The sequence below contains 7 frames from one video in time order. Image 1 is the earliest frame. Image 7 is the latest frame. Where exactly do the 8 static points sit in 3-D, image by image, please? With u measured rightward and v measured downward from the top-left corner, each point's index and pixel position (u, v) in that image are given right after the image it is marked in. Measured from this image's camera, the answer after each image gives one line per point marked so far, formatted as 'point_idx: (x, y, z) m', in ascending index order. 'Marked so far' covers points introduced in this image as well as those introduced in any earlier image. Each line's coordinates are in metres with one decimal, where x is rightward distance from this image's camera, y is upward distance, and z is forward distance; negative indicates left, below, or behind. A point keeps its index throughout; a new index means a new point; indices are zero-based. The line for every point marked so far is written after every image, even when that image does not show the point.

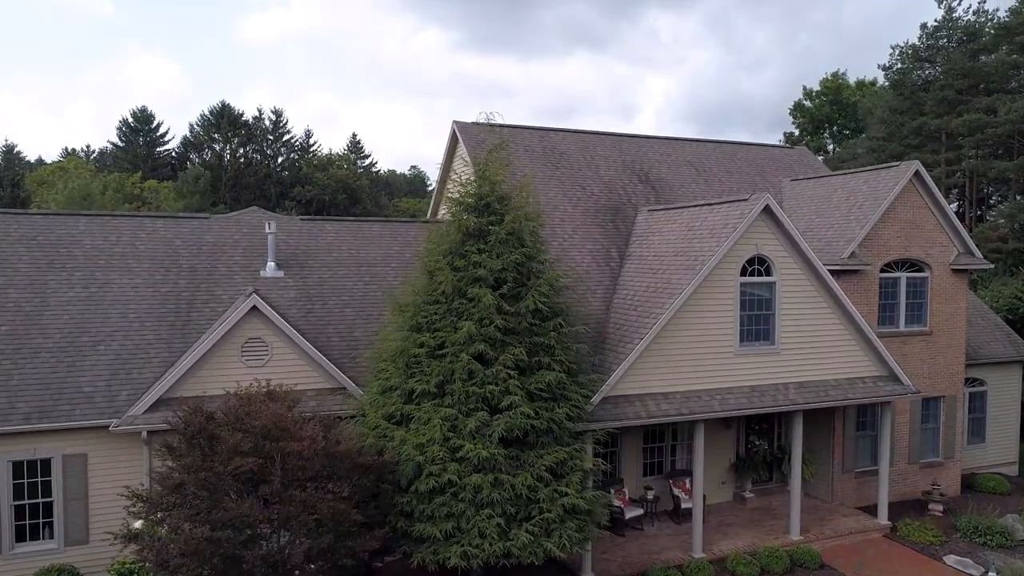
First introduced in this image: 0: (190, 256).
0: (-5.6, +0.6, +16.7) m
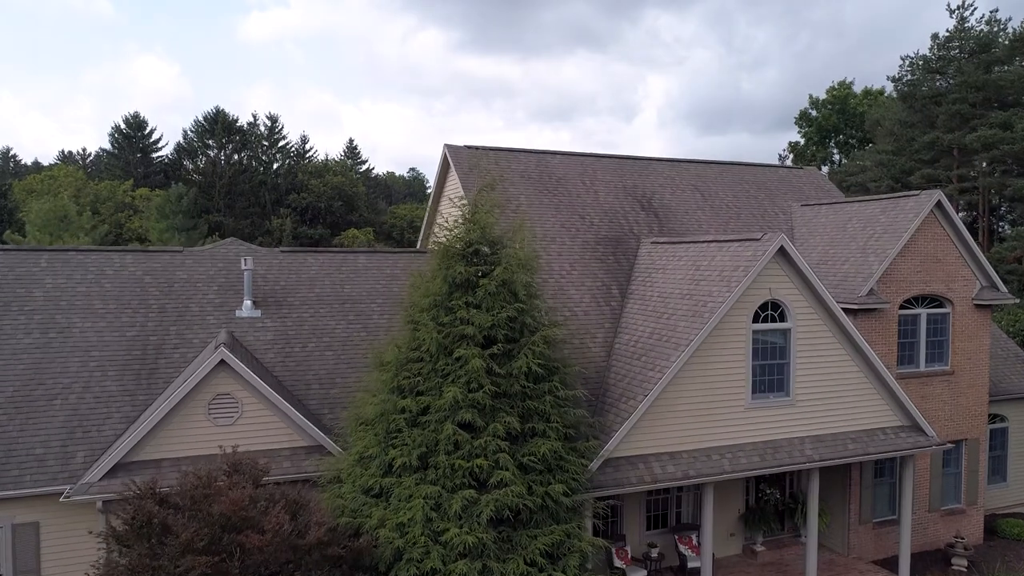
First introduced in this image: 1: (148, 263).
0: (-5.8, -0.1, +15.5) m
1: (-6.2, +0.4, +16.2) m
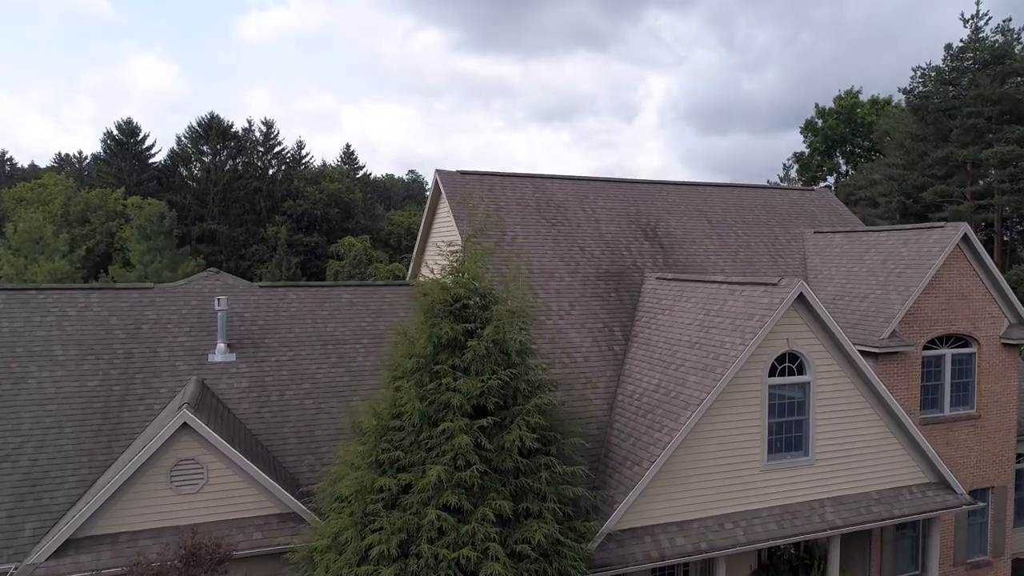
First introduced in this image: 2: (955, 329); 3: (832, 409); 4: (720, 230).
0: (-5.8, -0.8, +14.4) m
1: (-6.3, -0.2, +15.1) m
2: (+7.4, -0.7, +15.8) m
3: (+4.2, -1.6, +12.6) m
4: (+4.1, +1.2, +19.0) m
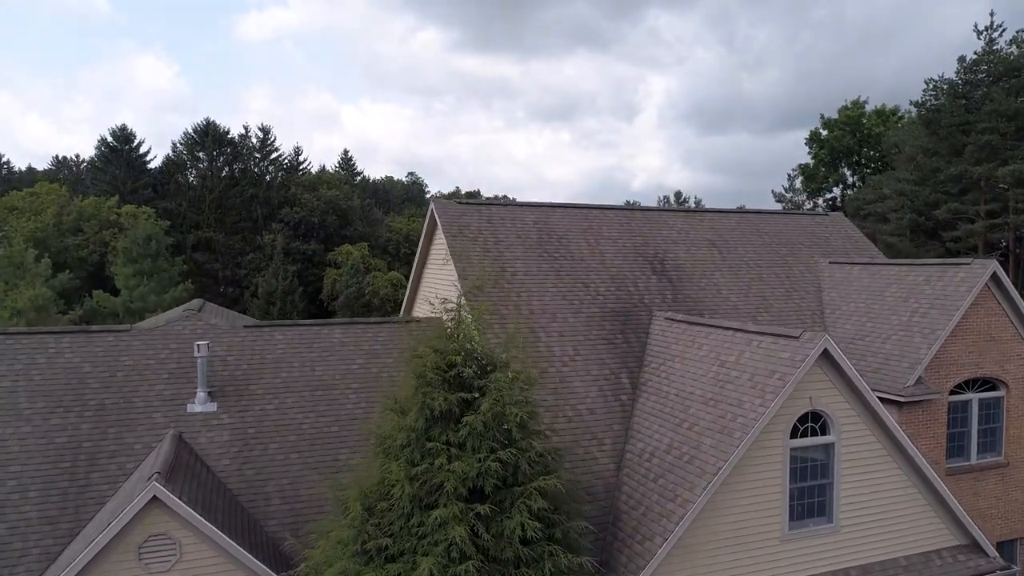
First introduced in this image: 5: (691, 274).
0: (-5.8, -1.4, +13.4) m
1: (-6.3, -0.9, +14.1) m
2: (+7.4, -1.3, +14.9) m
3: (+4.2, -2.2, +11.7) m
4: (+4.1, +0.5, +18.0) m
5: (+3.2, +0.3, +17.1) m
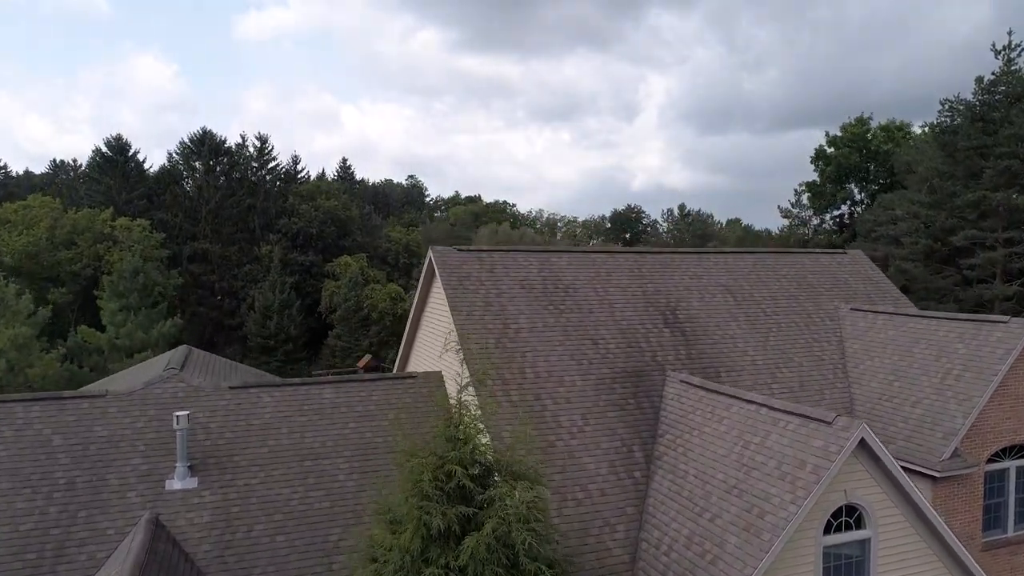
0: (-5.8, -2.3, +12.4) m
1: (-6.2, -1.8, +13.1) m
2: (+7.4, -2.2, +13.9) m
3: (+4.3, -3.1, +10.7) m
4: (+4.2, -0.4, +17.0) m
5: (+3.3, -0.6, +16.1) m
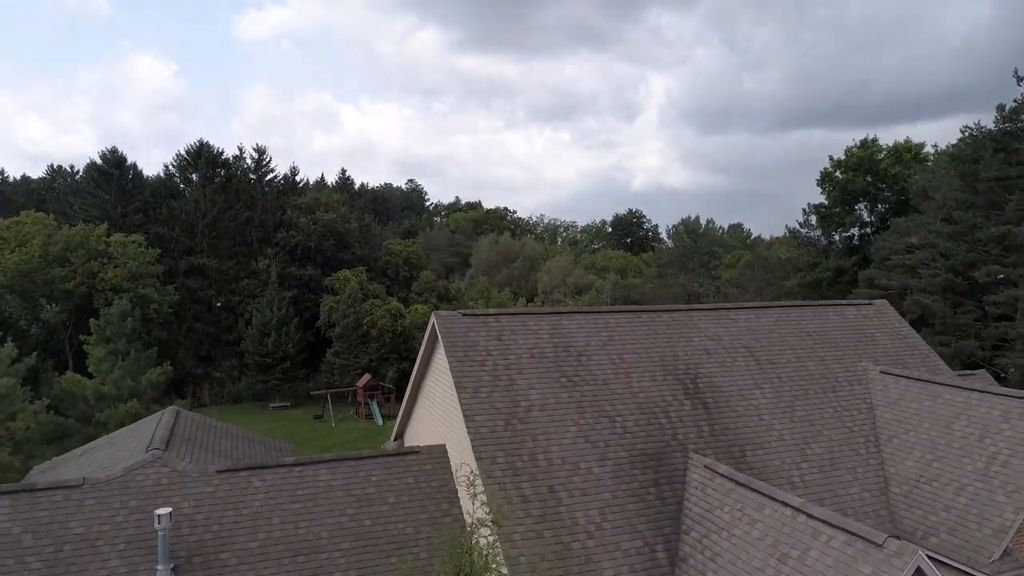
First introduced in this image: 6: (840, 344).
0: (-5.6, -3.4, +11.4) m
1: (-6.1, -2.8, +12.0) m
2: (+7.6, -3.3, +12.8) m
3: (+4.4, -4.2, +9.6) m
4: (+4.3, -1.4, +16.0) m
5: (+3.4, -1.7, +15.1) m
6: (+6.0, -1.0, +17.3) m
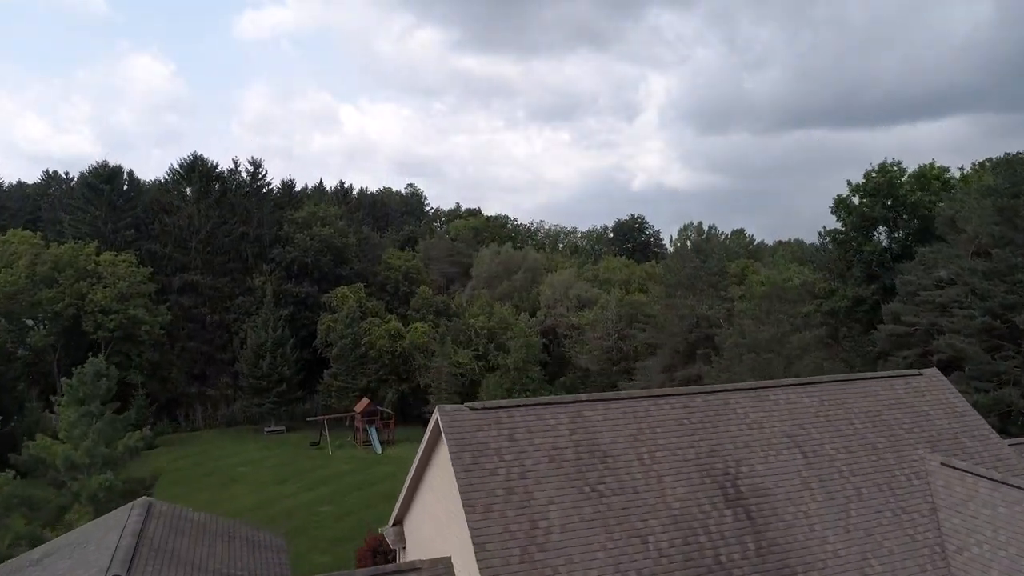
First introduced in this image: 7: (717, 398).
0: (-5.4, -4.6, +9.5) m
1: (-5.9, -4.1, +10.2) m
2: (+7.8, -4.5, +10.9) m
3: (+4.7, -5.5, +7.7) m
4: (+4.6, -2.7, +14.1) m
5: (+3.6, -2.9, +13.2) m
6: (+6.2, -2.3, +15.5) m
7: (+3.3, -1.6, +15.2) m
